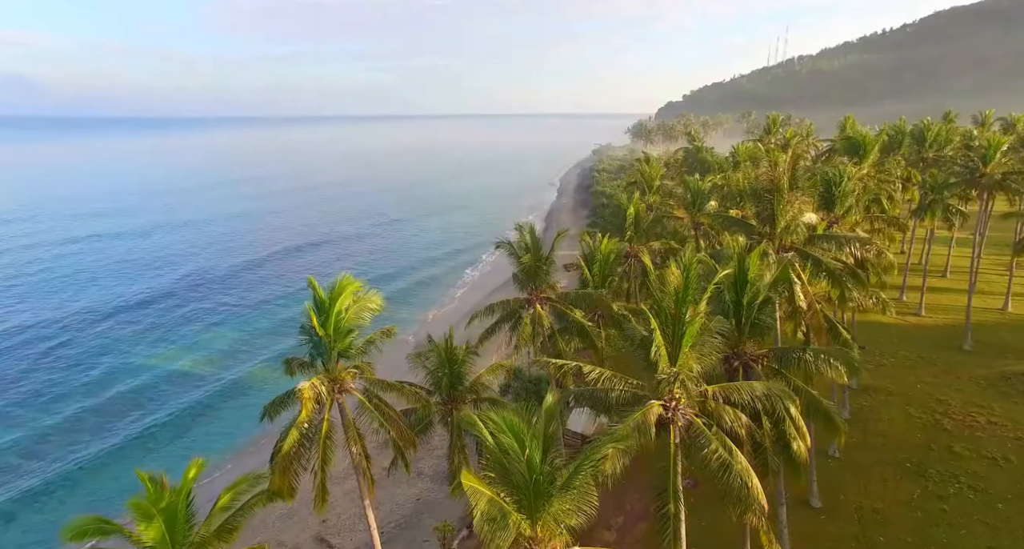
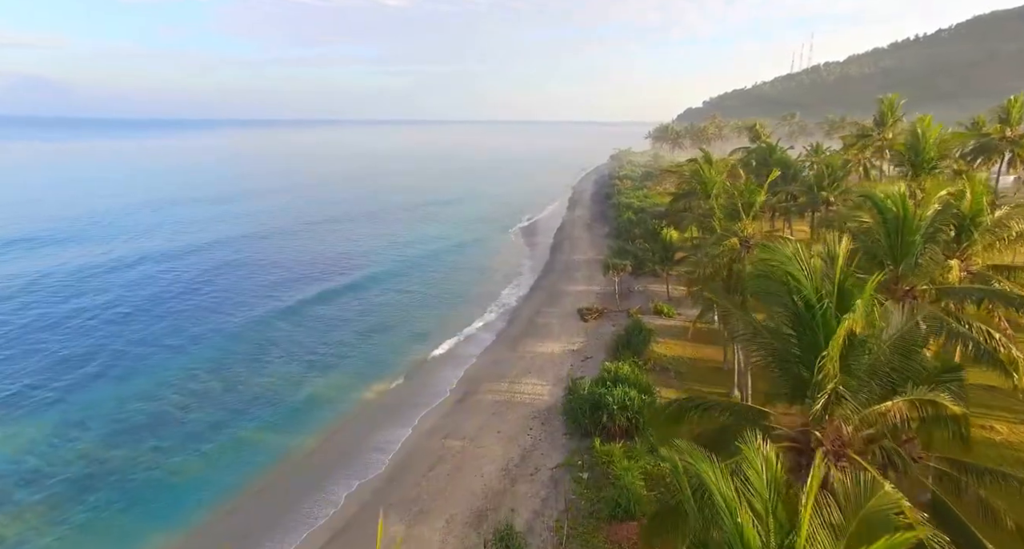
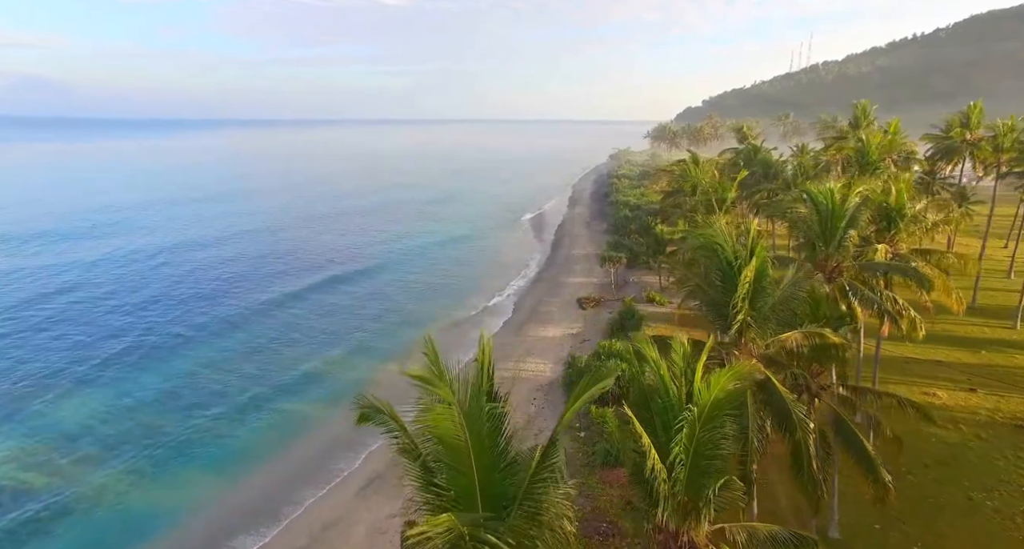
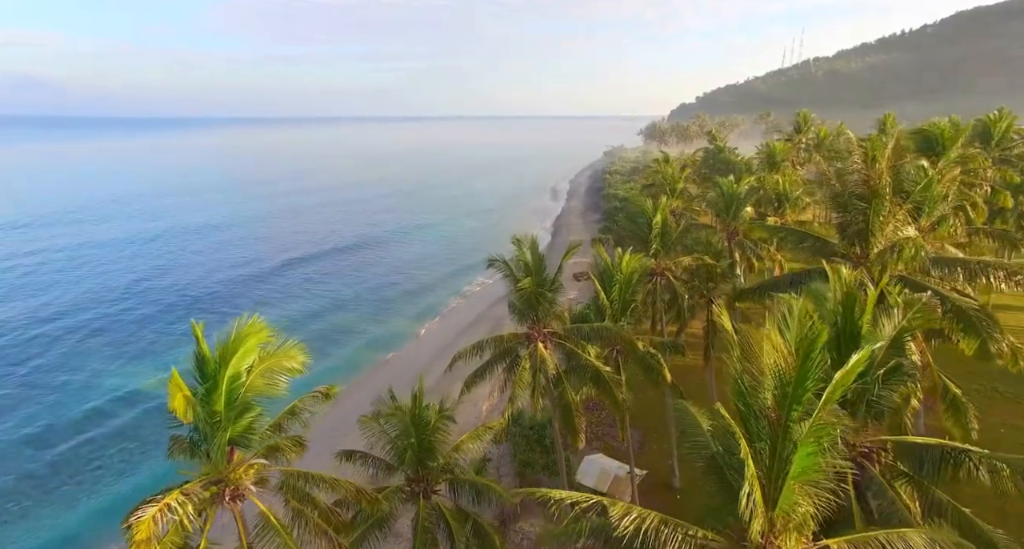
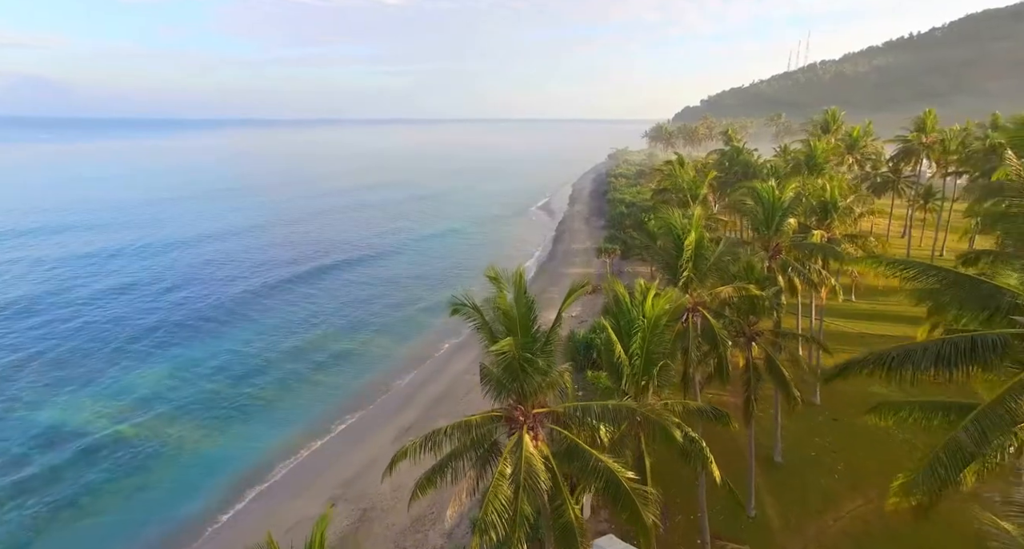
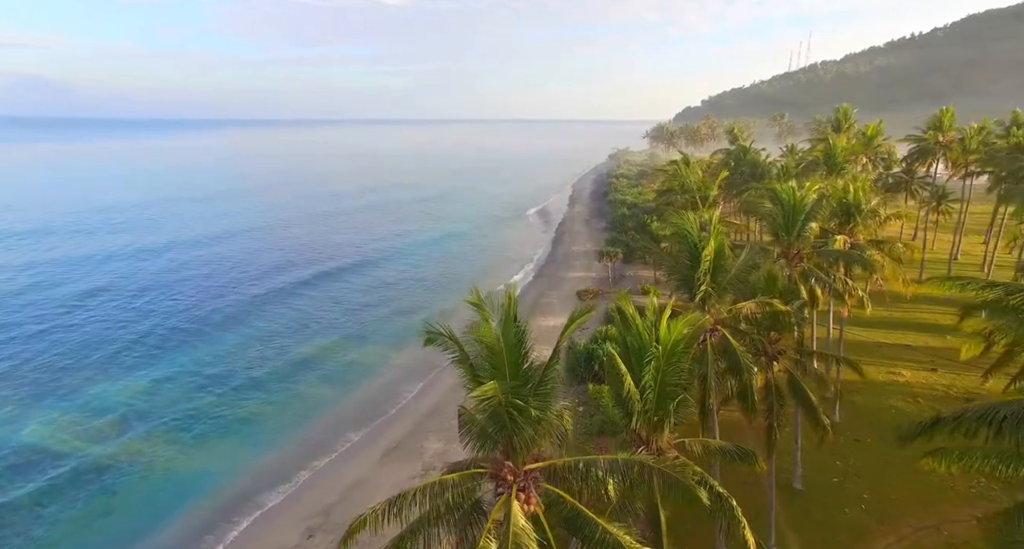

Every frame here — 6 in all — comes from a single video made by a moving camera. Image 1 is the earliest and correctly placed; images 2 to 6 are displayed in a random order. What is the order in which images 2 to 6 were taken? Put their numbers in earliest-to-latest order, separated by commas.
4, 5, 6, 3, 2
